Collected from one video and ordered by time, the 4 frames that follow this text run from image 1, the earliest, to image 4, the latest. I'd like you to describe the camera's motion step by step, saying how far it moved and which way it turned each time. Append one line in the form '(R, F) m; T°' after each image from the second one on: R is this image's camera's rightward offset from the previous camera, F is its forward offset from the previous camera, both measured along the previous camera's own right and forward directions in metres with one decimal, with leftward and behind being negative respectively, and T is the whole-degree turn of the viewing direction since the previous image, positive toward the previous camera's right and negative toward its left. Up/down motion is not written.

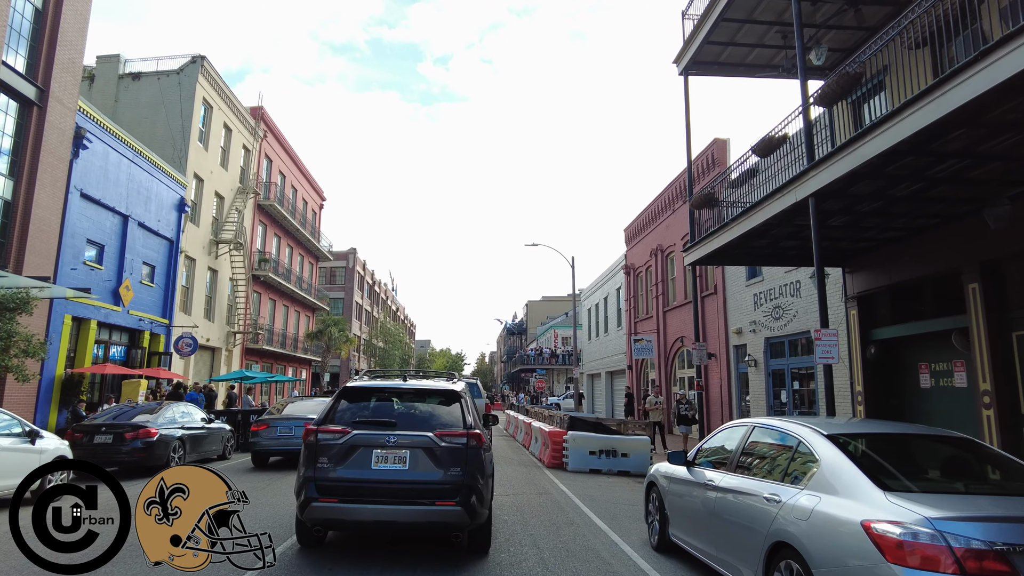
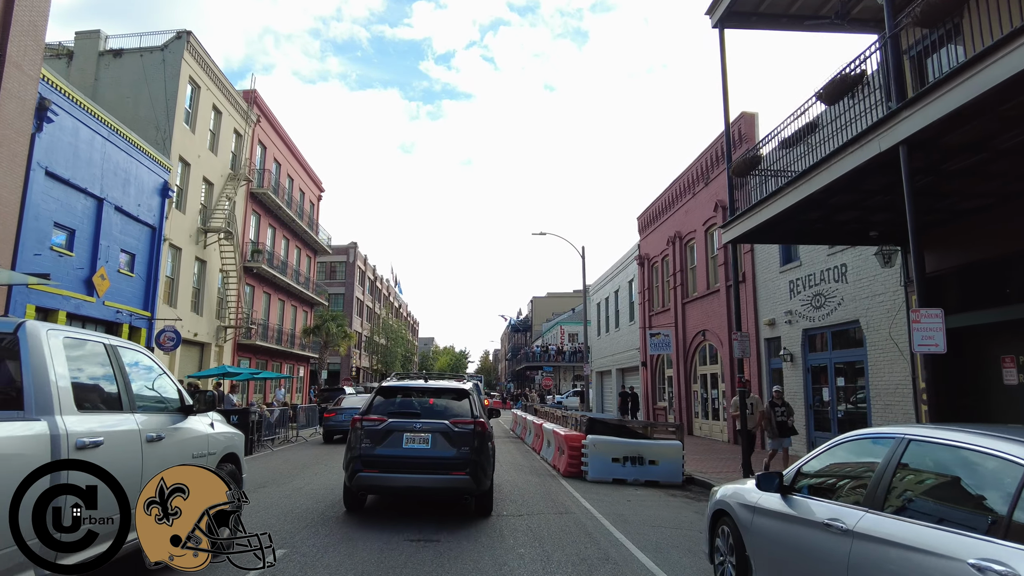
(-0.1, +1.7) m; 0°
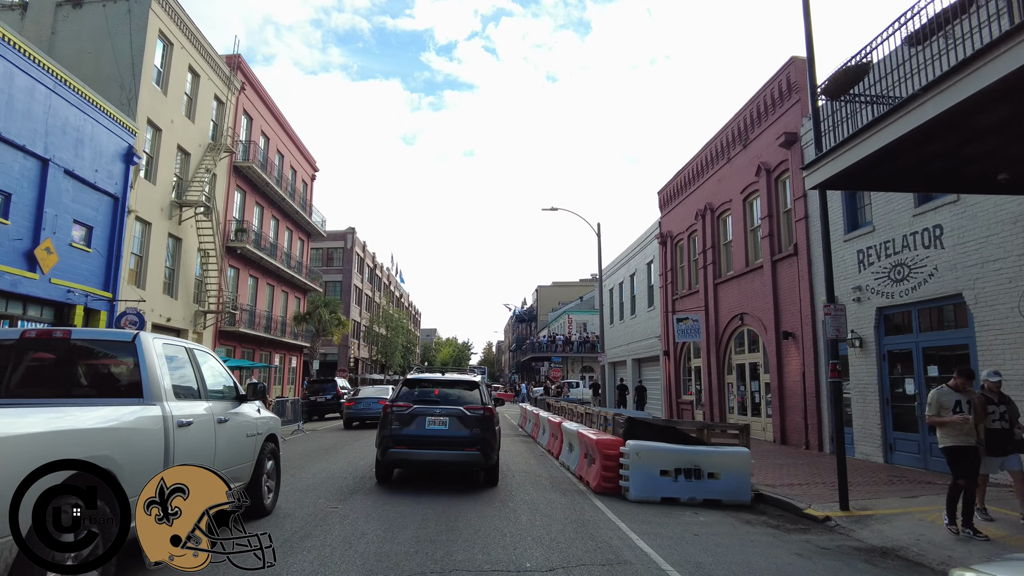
(-0.2, +2.6) m; 0°
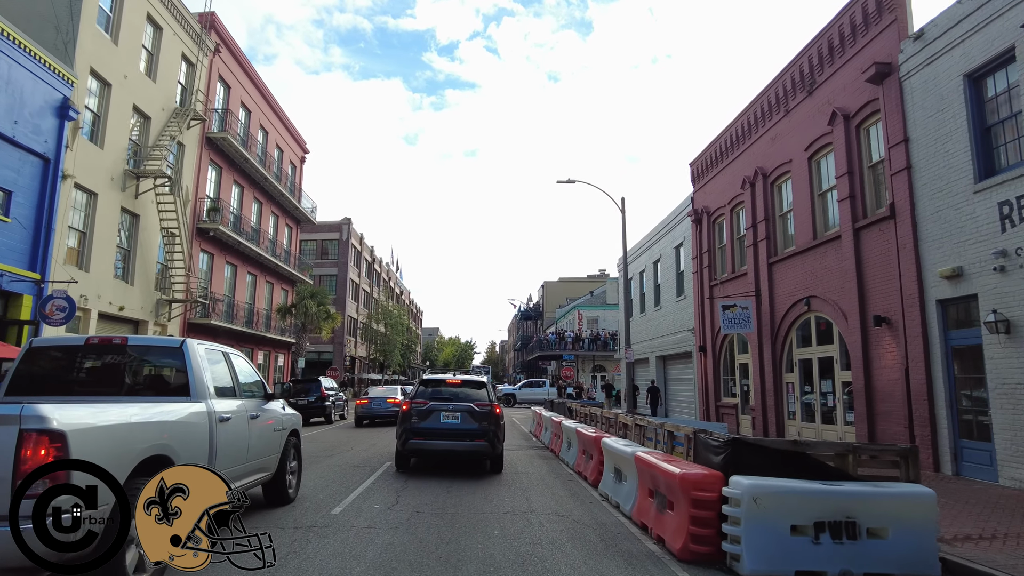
(-0.2, +3.4) m; 0°
